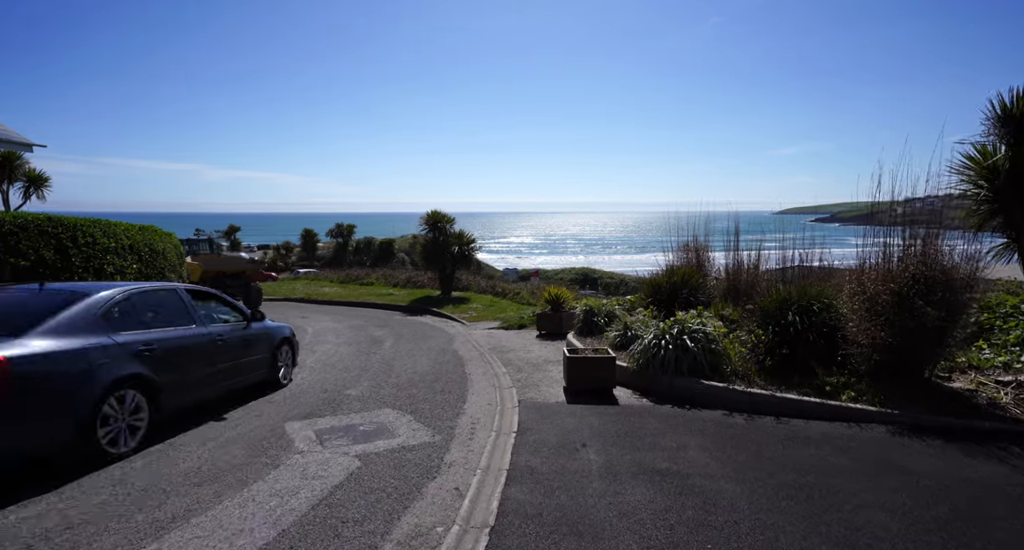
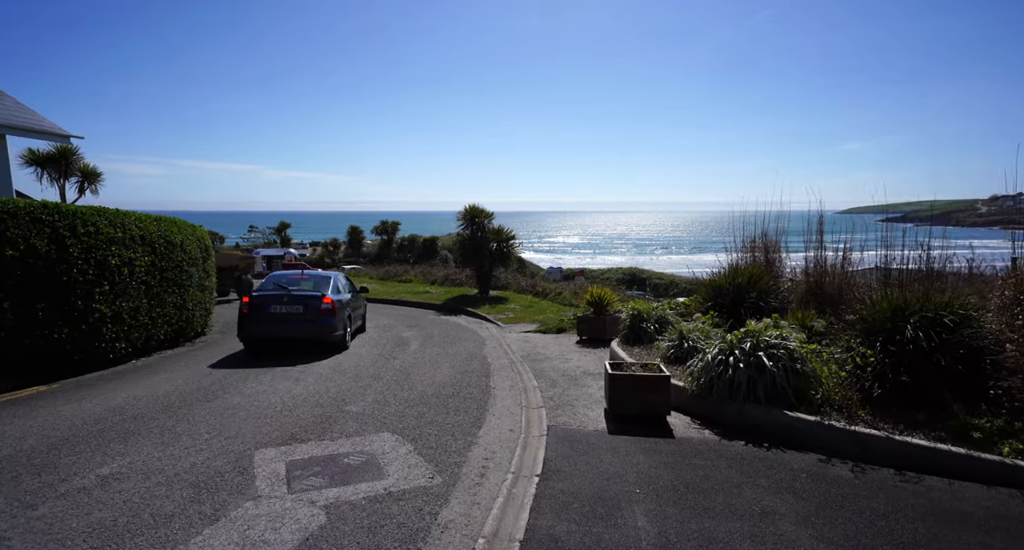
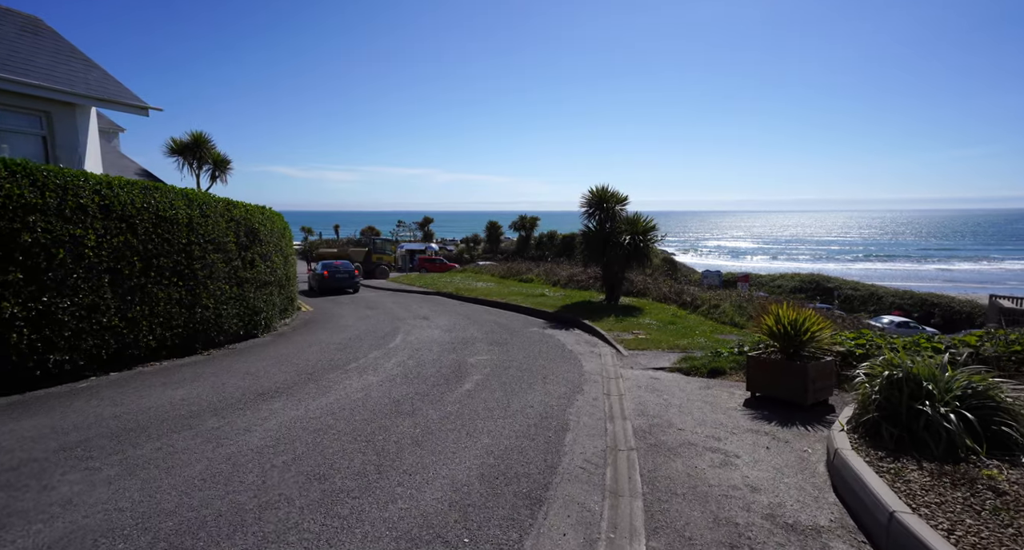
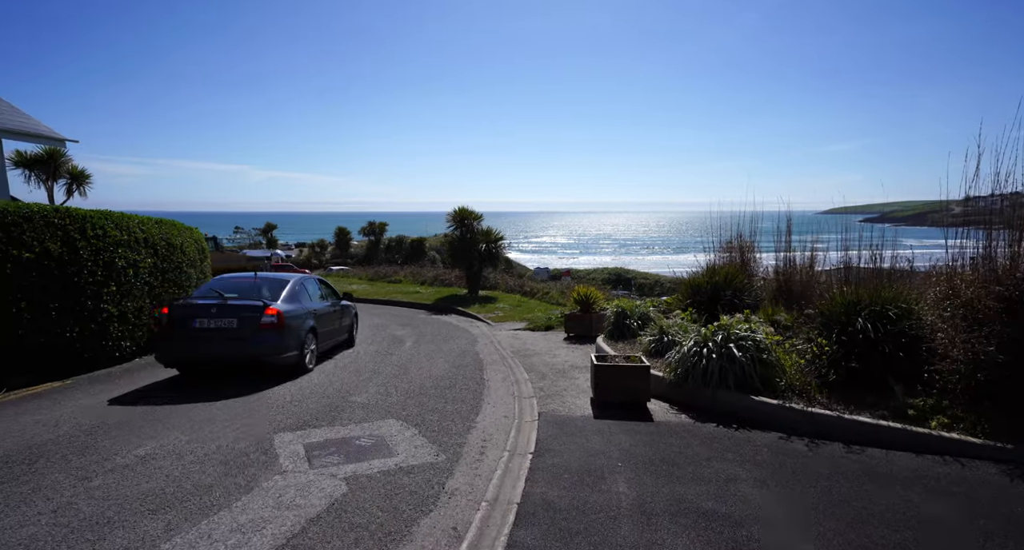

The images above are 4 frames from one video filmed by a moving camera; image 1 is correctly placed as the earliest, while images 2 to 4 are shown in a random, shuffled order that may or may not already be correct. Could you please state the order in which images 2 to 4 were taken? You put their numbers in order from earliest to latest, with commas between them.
4, 2, 3
